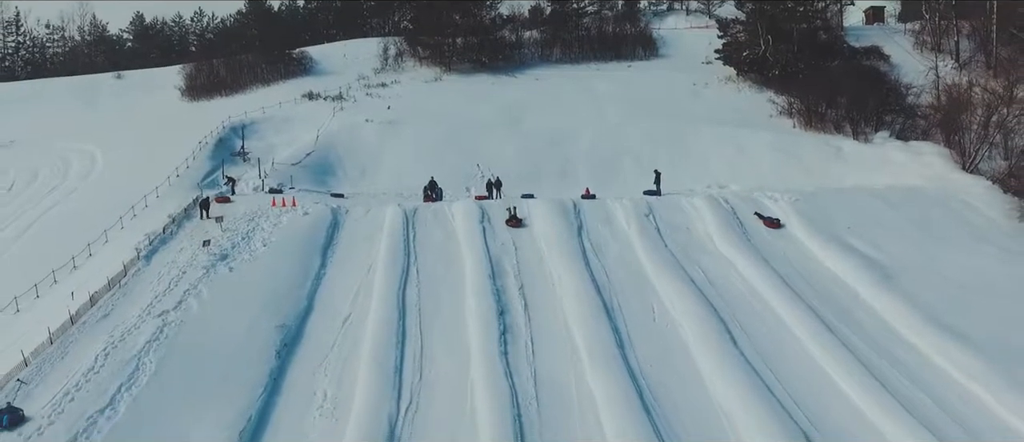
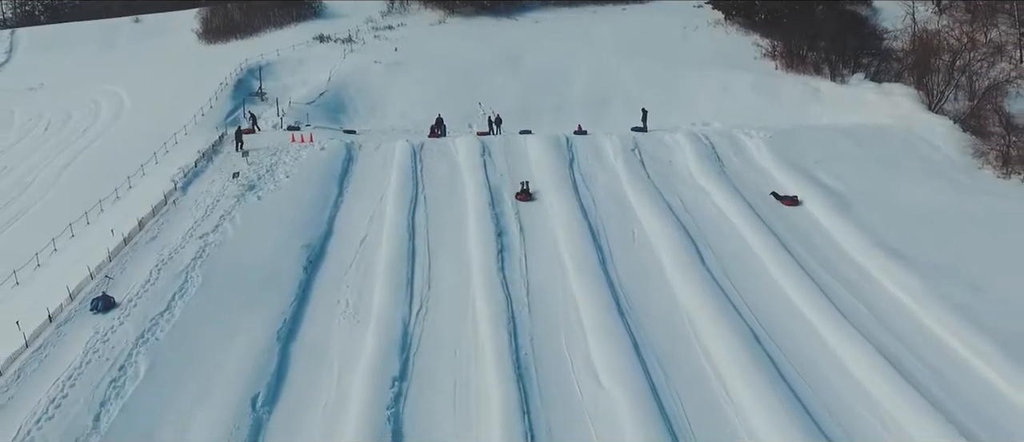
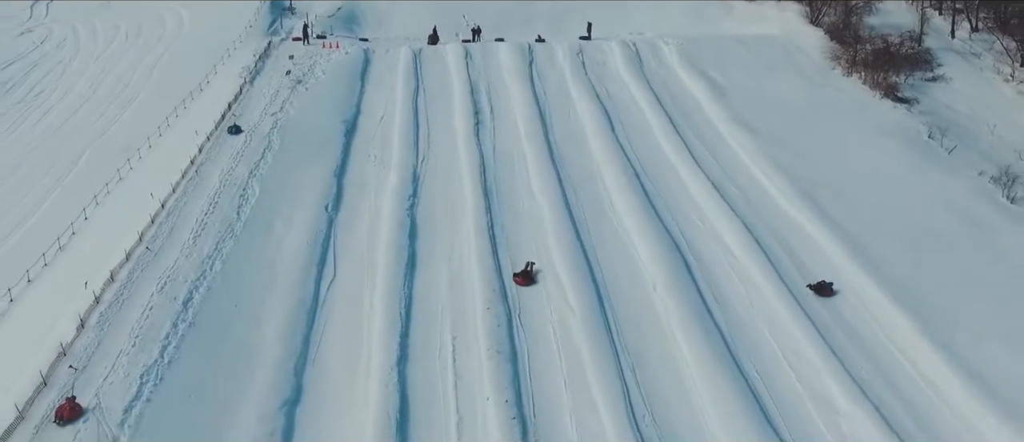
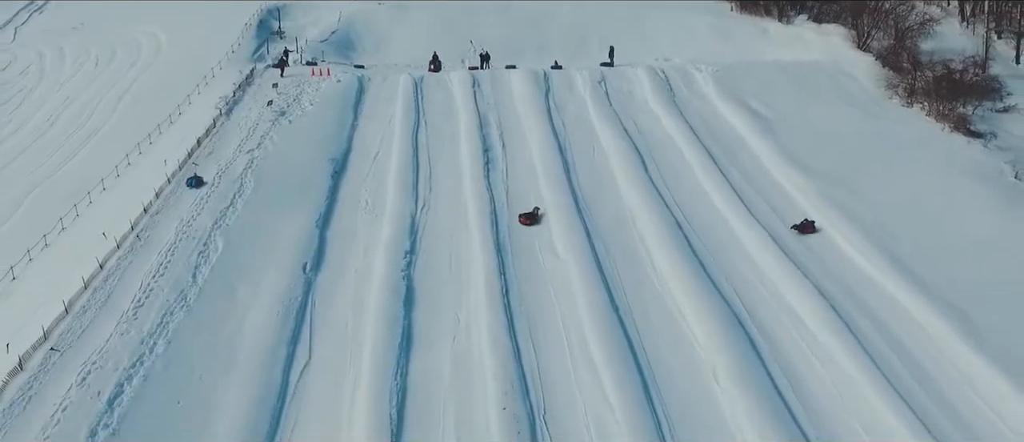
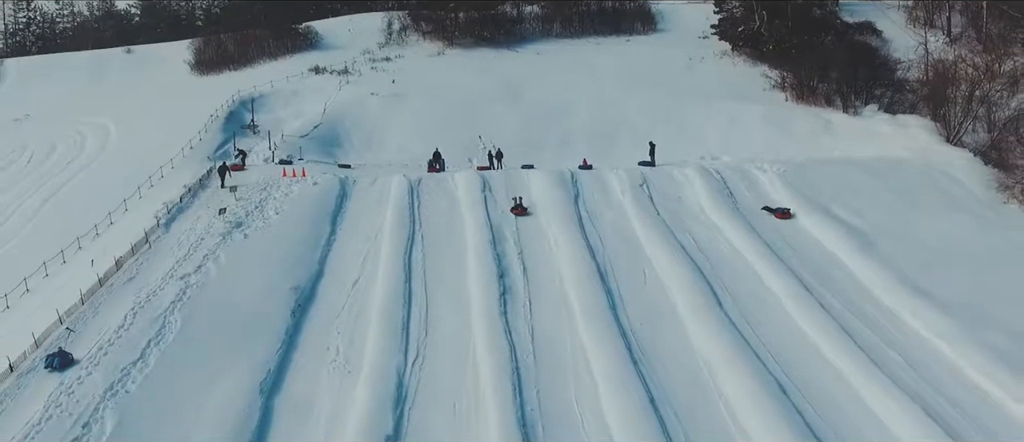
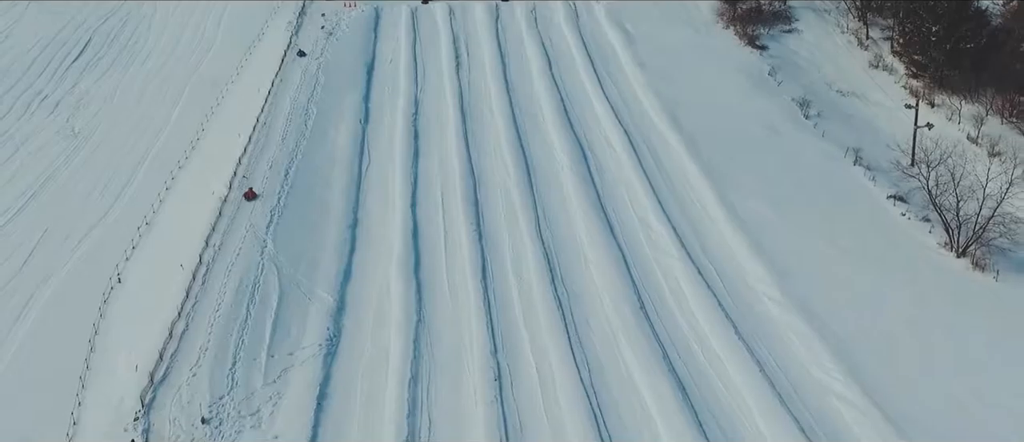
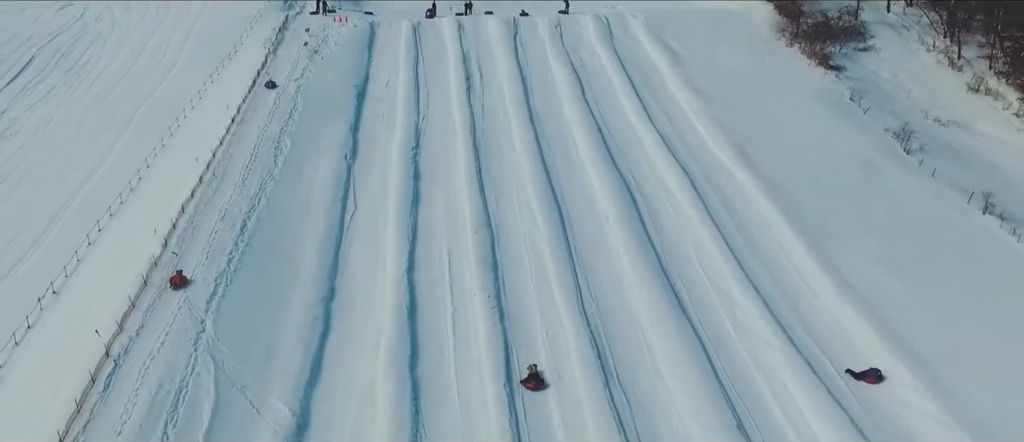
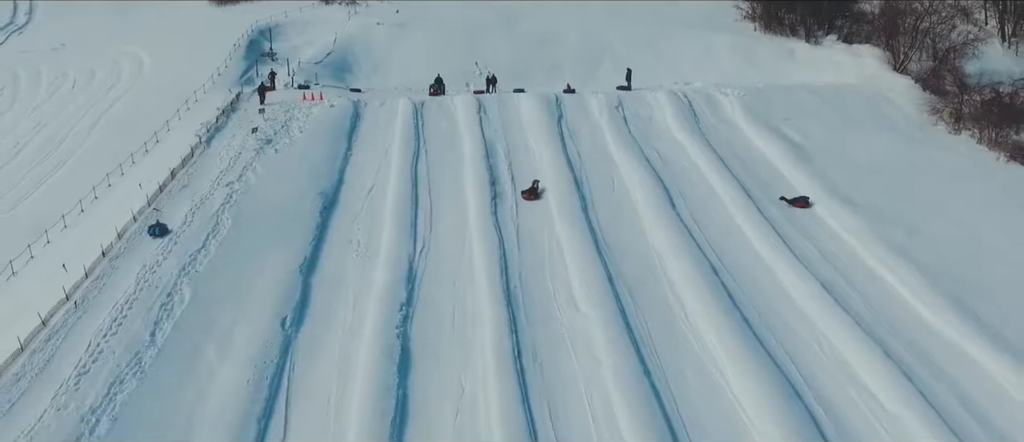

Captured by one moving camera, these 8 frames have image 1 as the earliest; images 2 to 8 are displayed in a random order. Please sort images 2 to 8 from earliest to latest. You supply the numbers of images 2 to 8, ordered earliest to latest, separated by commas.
5, 2, 8, 4, 3, 7, 6
